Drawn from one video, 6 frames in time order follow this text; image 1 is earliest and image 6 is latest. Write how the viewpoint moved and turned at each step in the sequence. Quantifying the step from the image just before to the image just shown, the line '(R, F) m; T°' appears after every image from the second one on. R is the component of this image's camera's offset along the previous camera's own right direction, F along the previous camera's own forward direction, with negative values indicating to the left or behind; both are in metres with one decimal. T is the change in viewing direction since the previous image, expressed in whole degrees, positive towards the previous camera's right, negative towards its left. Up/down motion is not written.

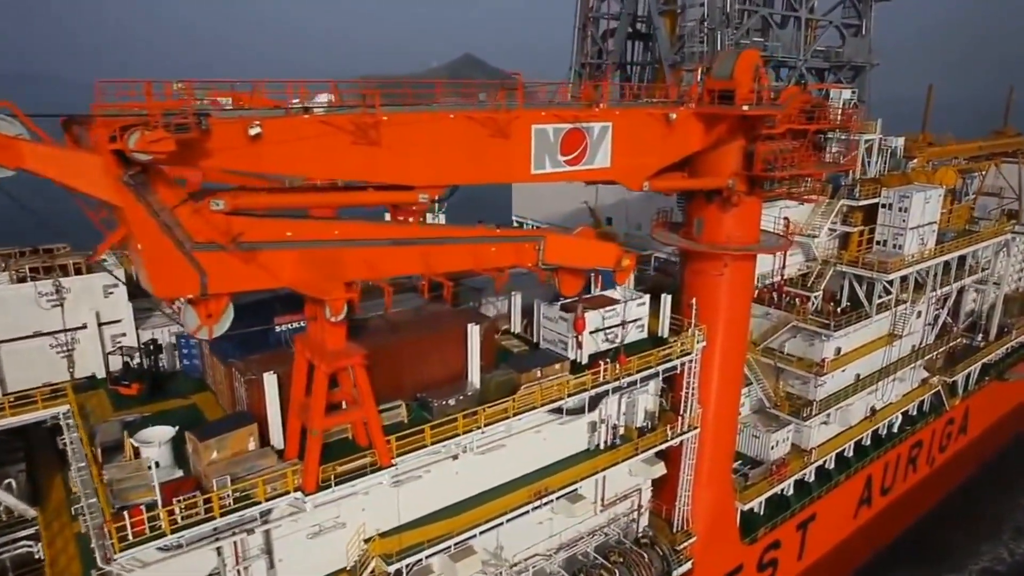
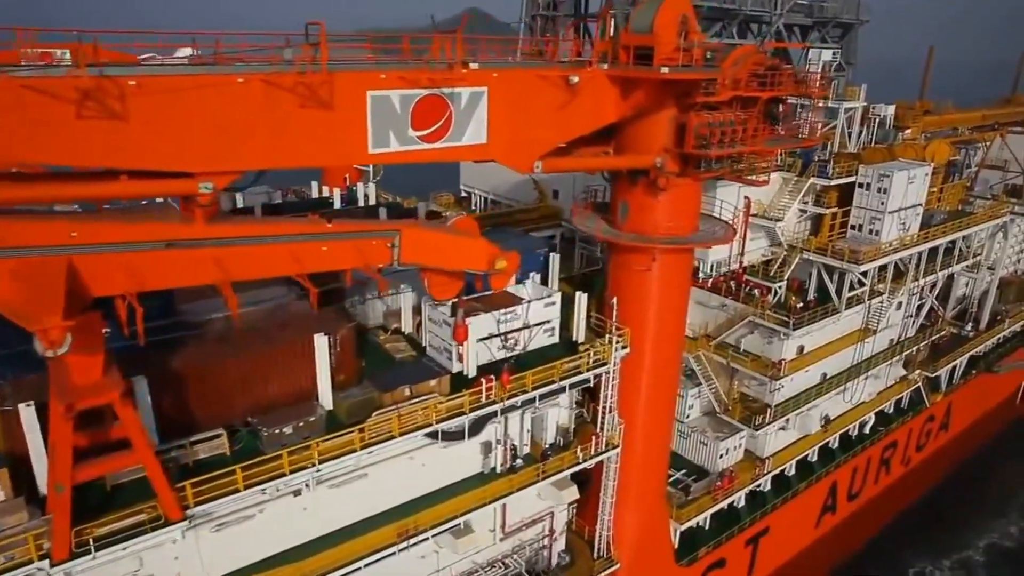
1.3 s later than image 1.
(+2.8, +3.1) m; -1°
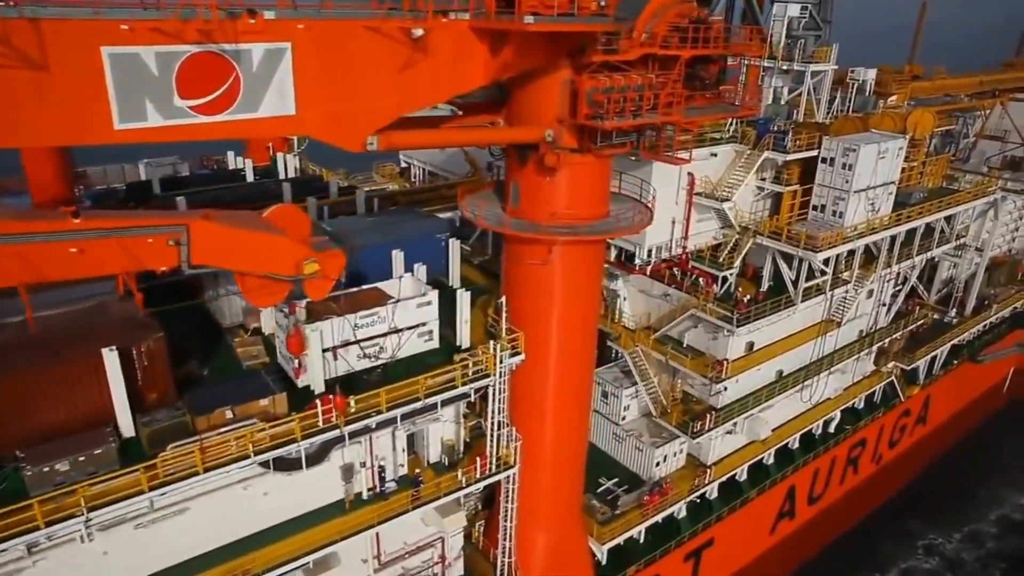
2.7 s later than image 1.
(+2.7, +2.6) m; -1°
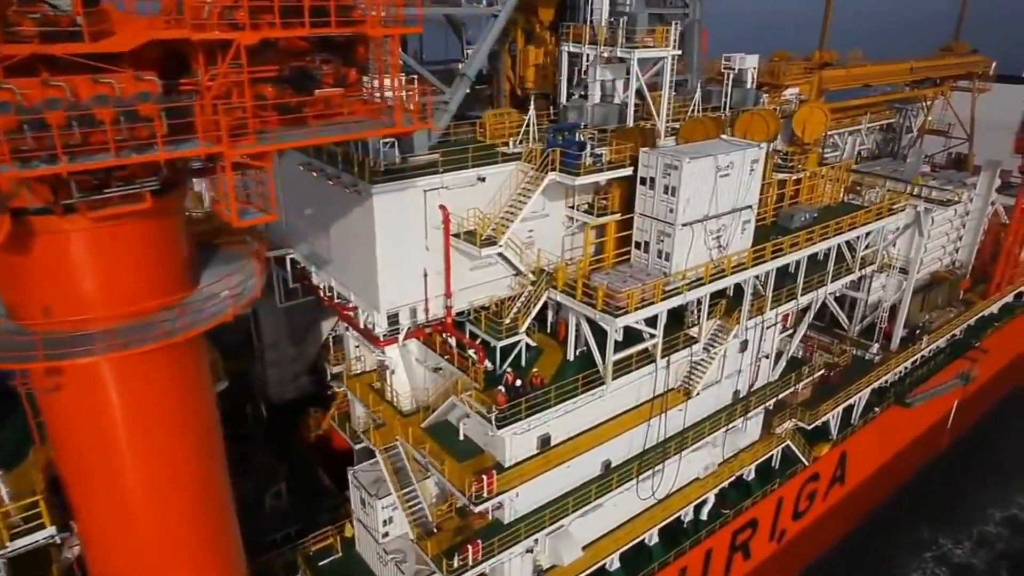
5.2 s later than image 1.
(+6.3, +5.7) m; 0°
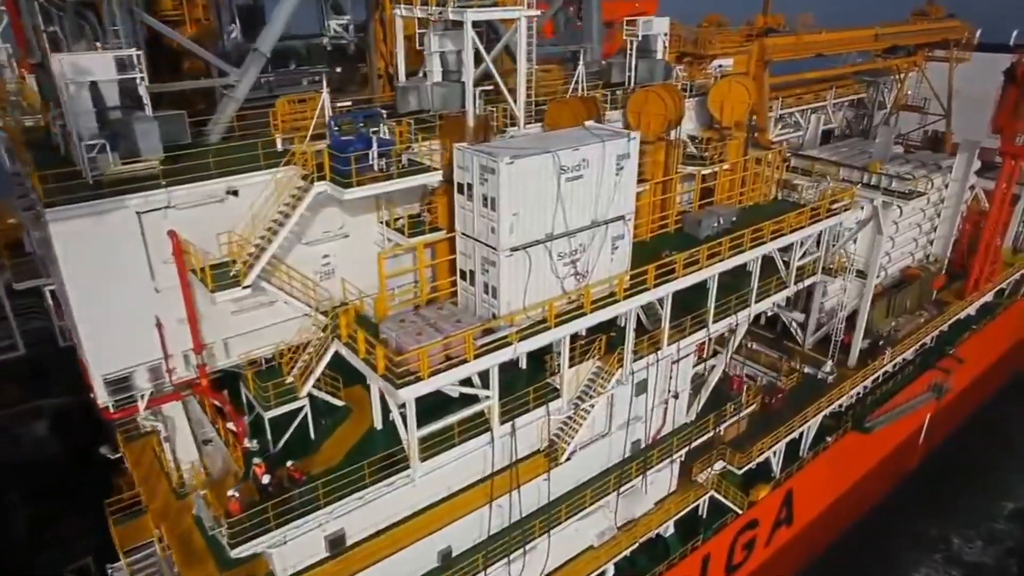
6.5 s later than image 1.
(+3.5, +4.1) m; 0°
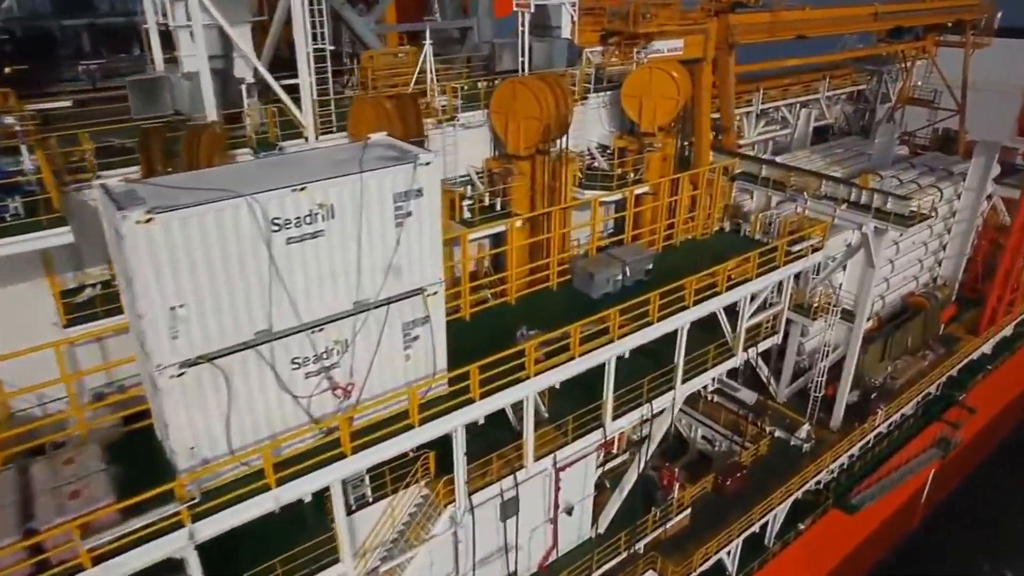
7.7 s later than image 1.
(+2.9, +4.6) m; -1°
